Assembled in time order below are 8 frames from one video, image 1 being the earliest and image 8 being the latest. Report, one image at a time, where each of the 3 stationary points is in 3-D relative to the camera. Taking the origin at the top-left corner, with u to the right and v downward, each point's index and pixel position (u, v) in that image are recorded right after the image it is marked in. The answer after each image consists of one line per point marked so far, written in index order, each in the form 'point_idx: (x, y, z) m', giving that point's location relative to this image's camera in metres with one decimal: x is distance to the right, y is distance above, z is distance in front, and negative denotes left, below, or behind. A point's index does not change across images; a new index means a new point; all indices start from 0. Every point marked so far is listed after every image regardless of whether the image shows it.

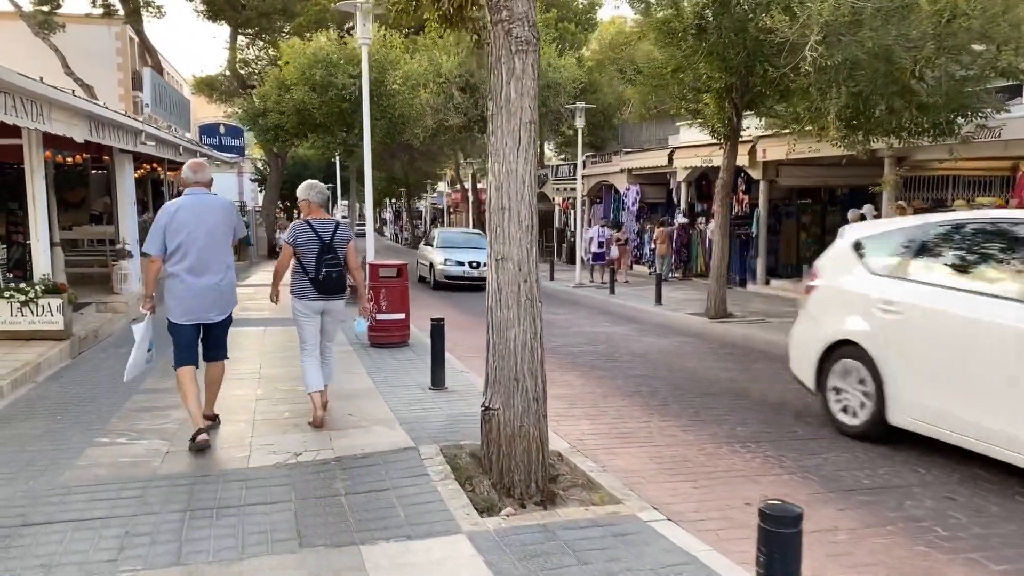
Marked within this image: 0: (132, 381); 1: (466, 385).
0: (-3.7, -0.9, +7.8) m
1: (-0.4, -0.9, +7.8) m
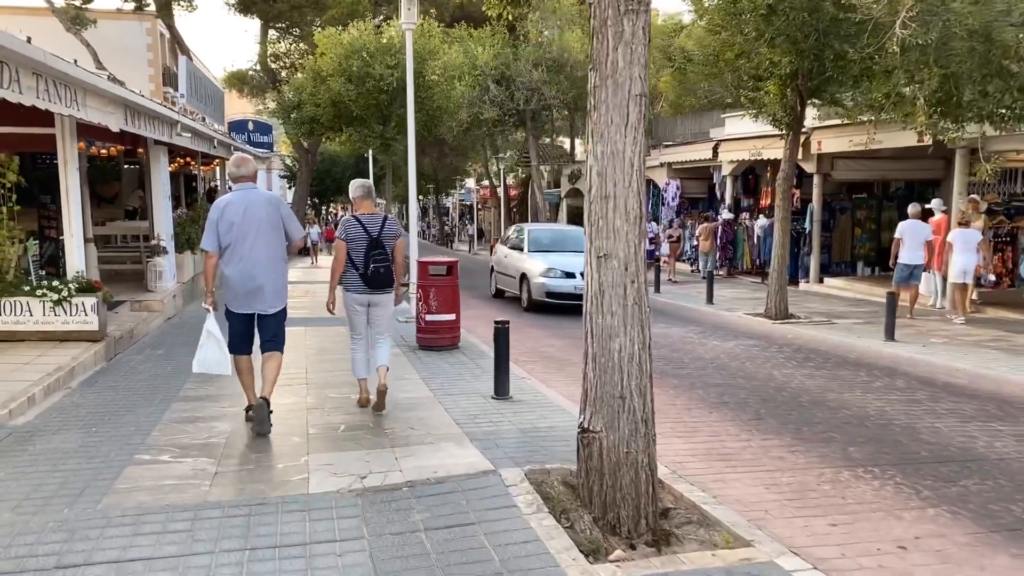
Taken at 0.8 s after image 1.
0: (-3.1, -0.9, +7.3) m
1: (+0.2, -0.9, +7.1) m
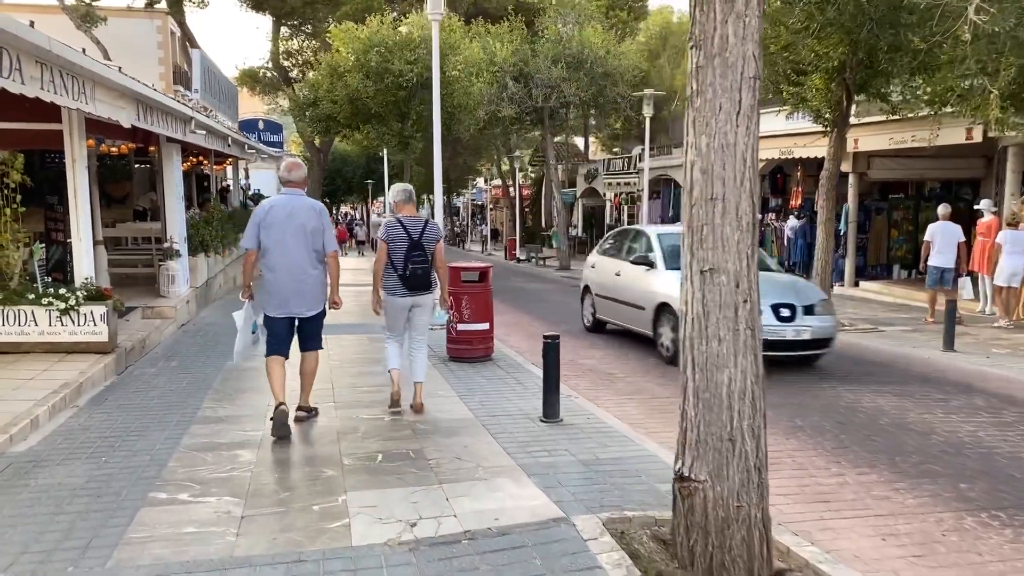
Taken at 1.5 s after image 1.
0: (-2.7, -1.0, +6.7) m
1: (+0.6, -1.0, +6.5) m
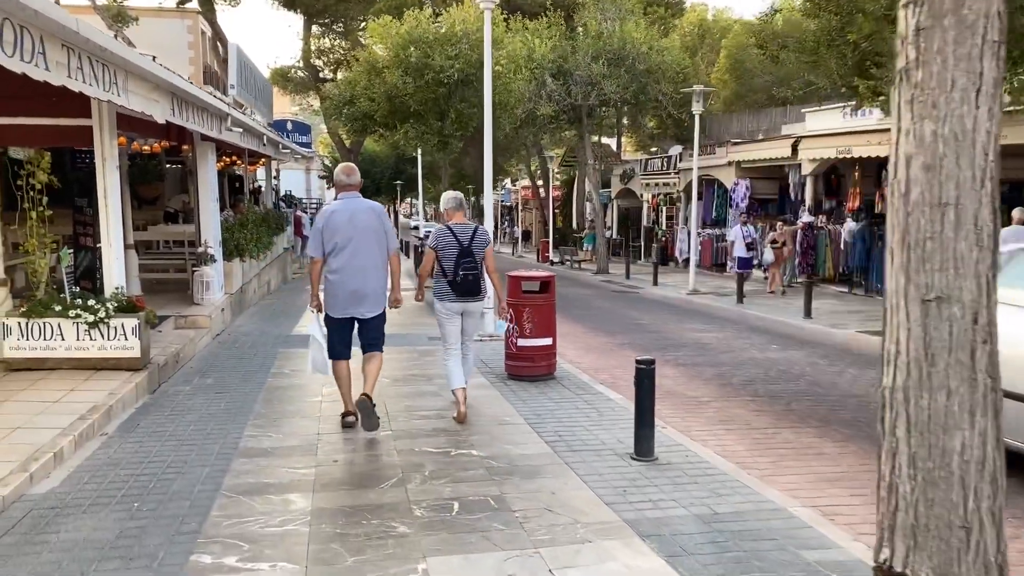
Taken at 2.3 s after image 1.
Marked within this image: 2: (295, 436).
0: (-2.1, -1.1, +5.9) m
1: (+1.2, -1.1, +5.6) m
2: (-1.6, -1.1, +6.0) m
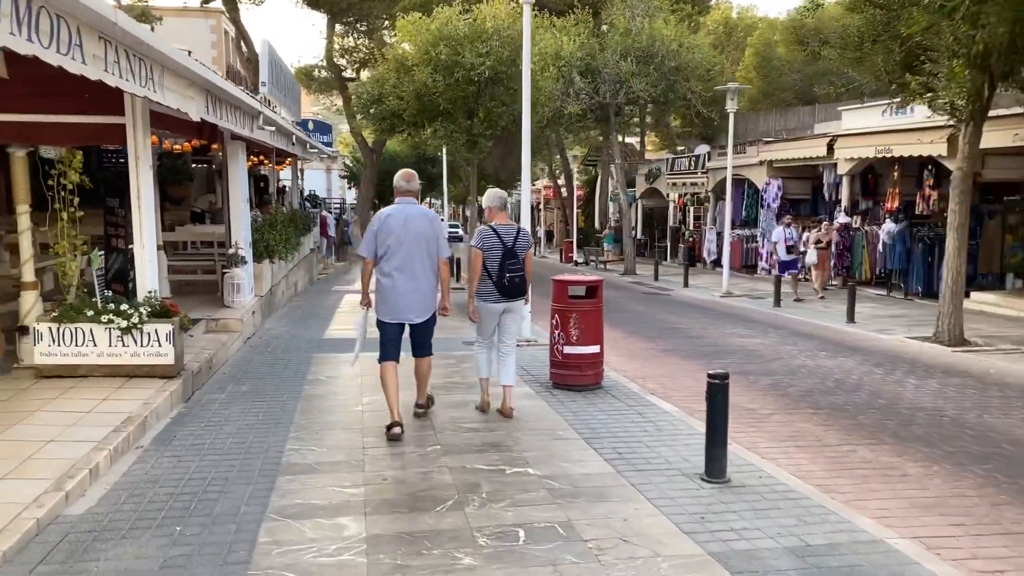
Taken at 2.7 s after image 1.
0: (-1.7, -1.1, +5.6) m
1: (+1.6, -1.2, +5.3) m
2: (-1.2, -1.1, +5.7) m
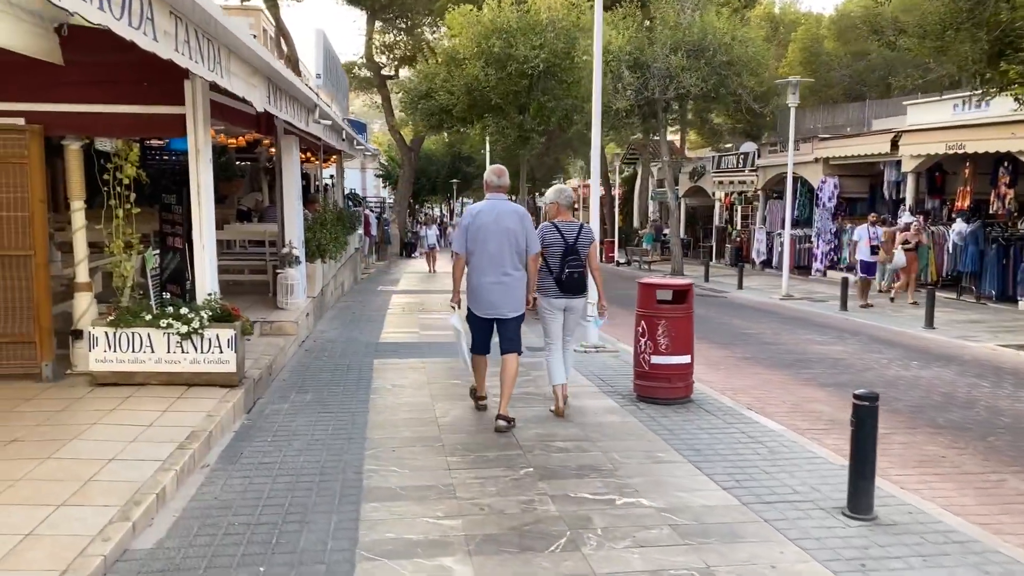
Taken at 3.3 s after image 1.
0: (-1.1, -1.2, +5.1) m
1: (+2.2, -1.2, +4.6) m
2: (-0.6, -1.2, +5.2) m
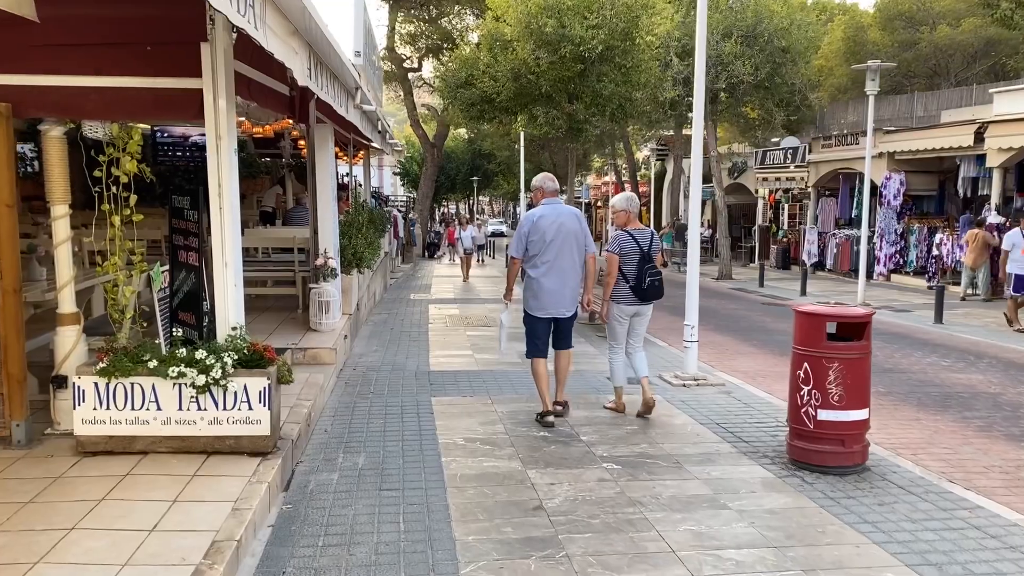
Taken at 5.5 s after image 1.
0: (-0.3, -1.4, +3.4) m
1: (+3.0, -1.5, +2.9) m
2: (+0.2, -1.4, +3.5) m
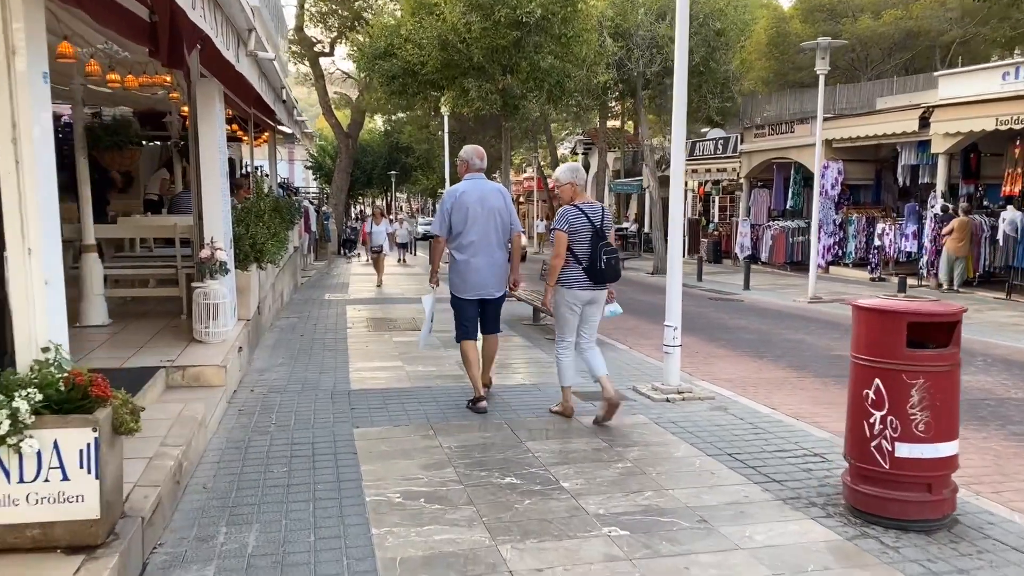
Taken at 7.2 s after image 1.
0: (-0.3, -1.4, +1.7) m
1: (+3.0, -1.4, +1.6) m
2: (+0.2, -1.4, +1.8) m
